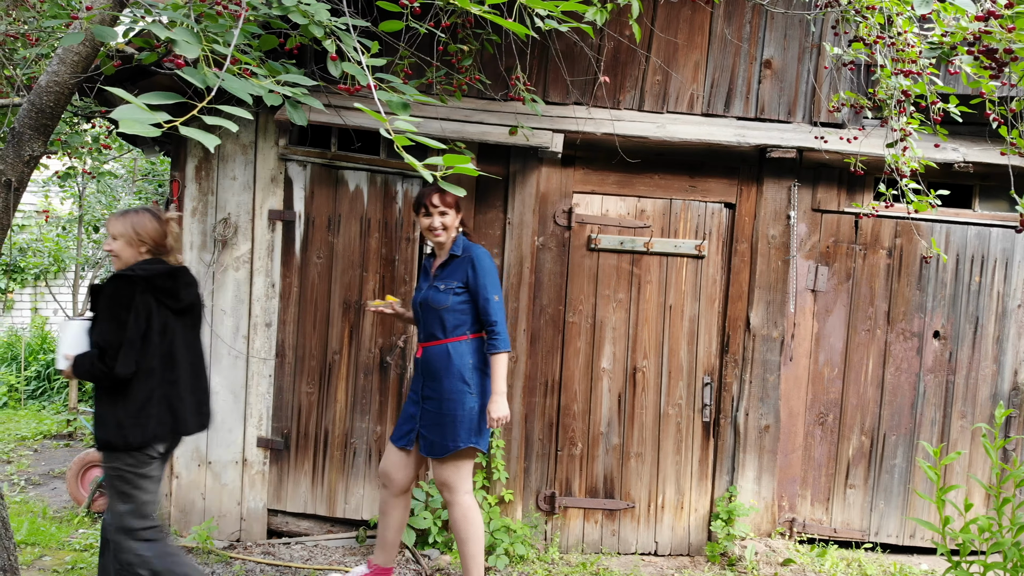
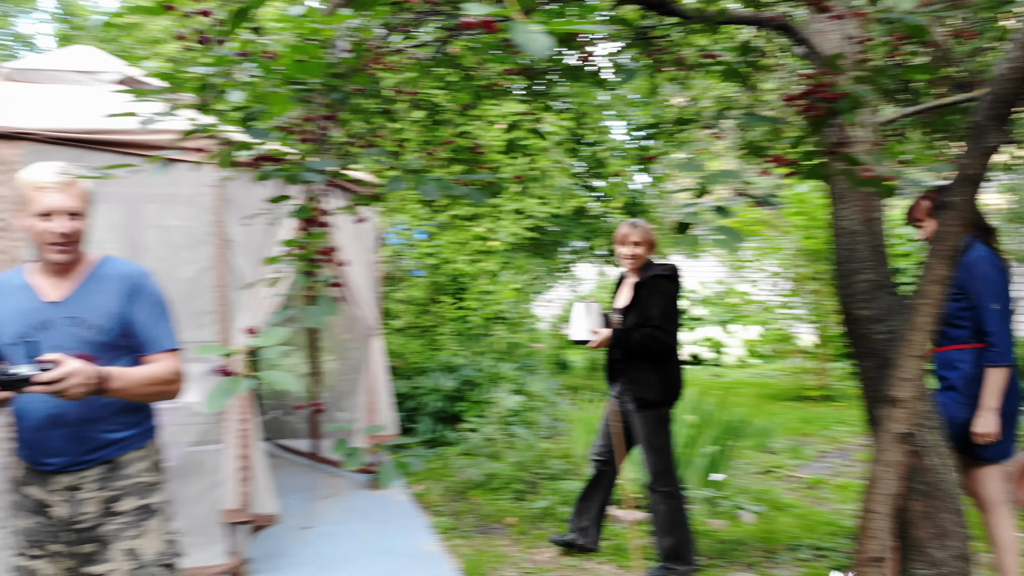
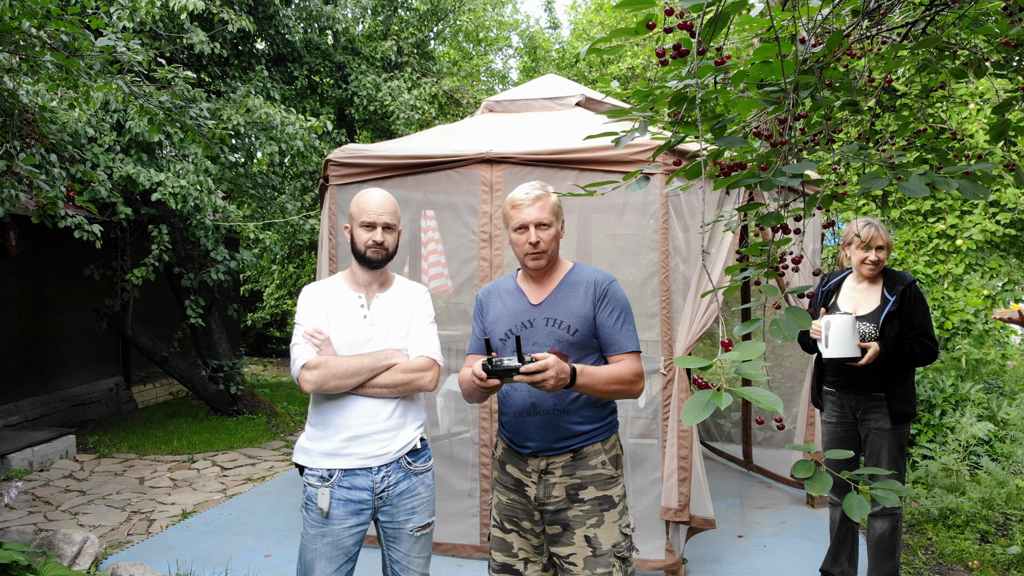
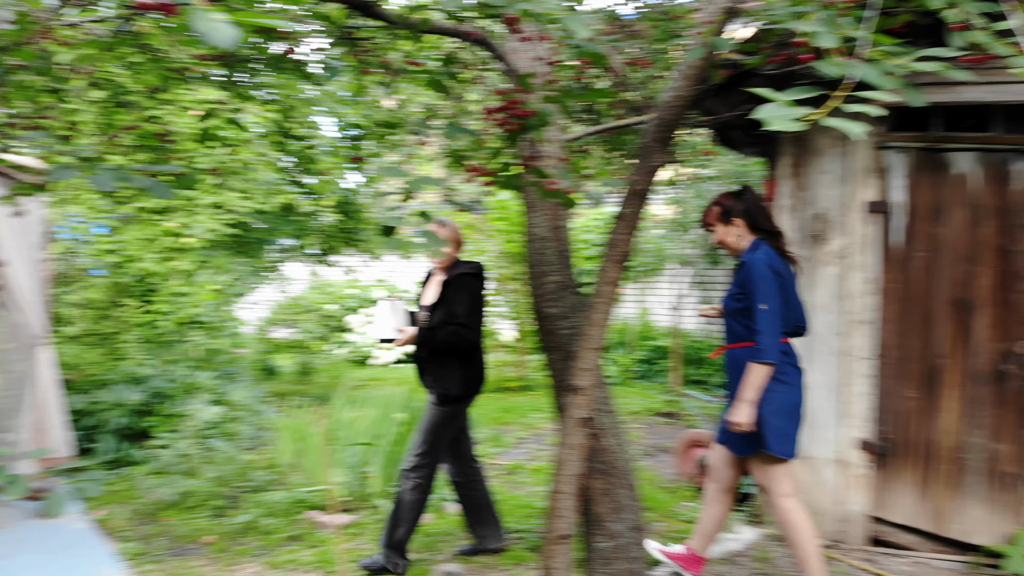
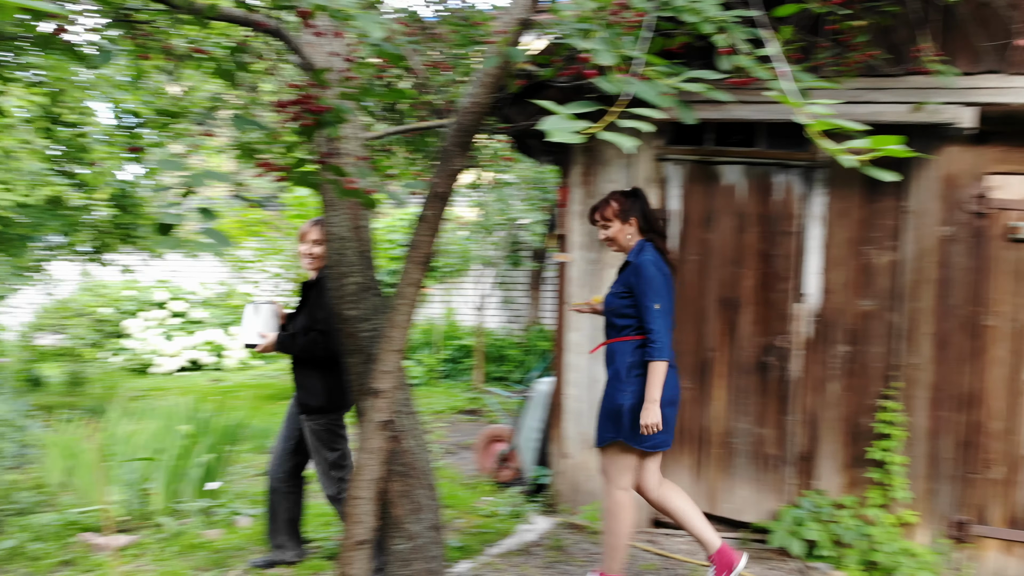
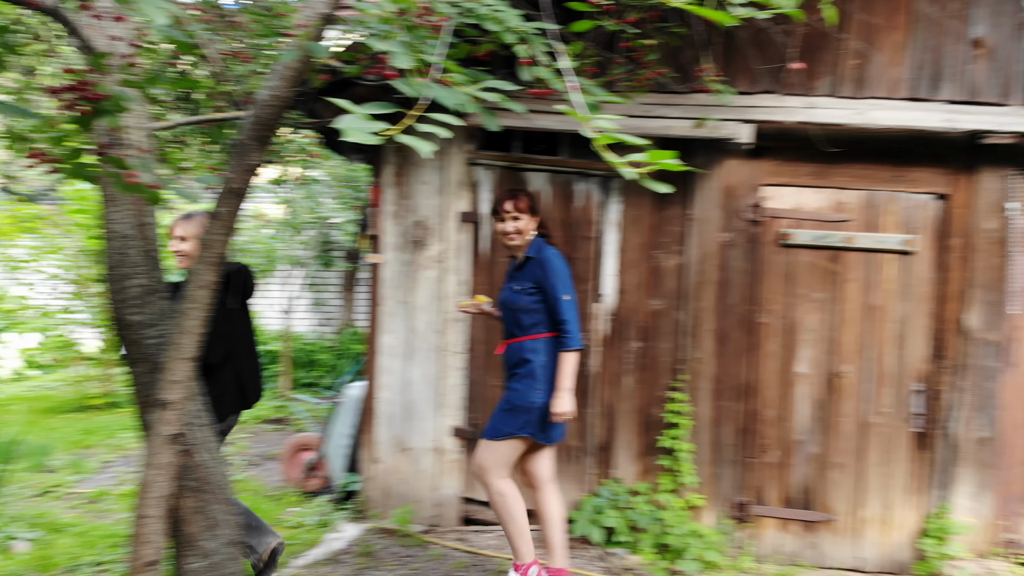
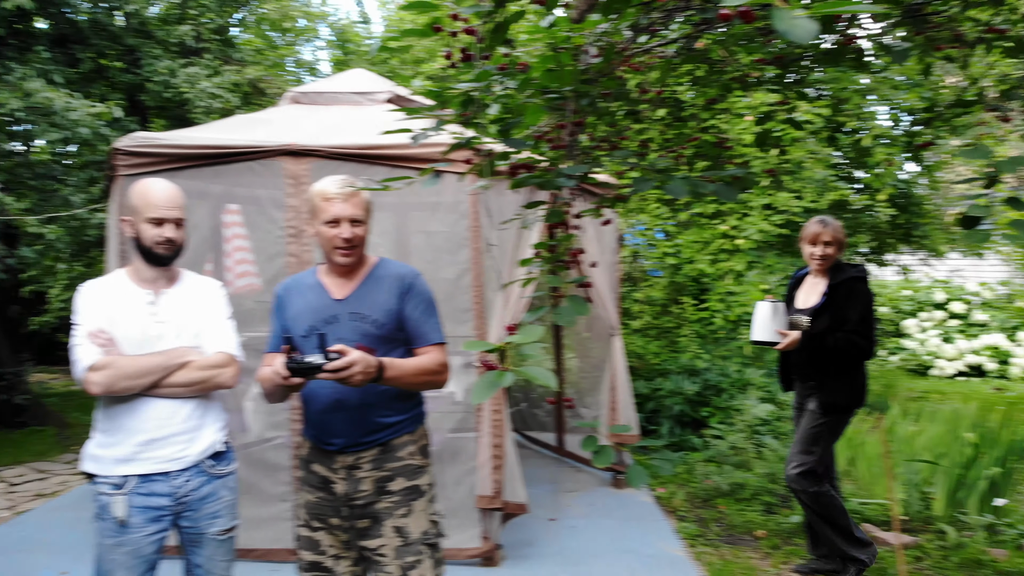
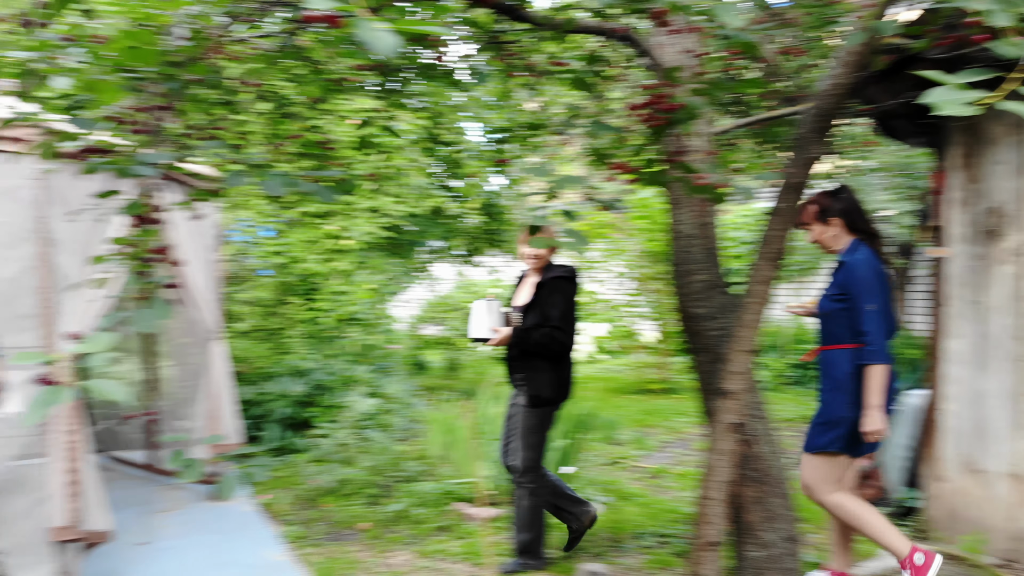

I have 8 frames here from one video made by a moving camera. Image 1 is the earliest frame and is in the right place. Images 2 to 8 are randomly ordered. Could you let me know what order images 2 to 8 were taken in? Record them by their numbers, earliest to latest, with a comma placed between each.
6, 5, 4, 8, 2, 7, 3
